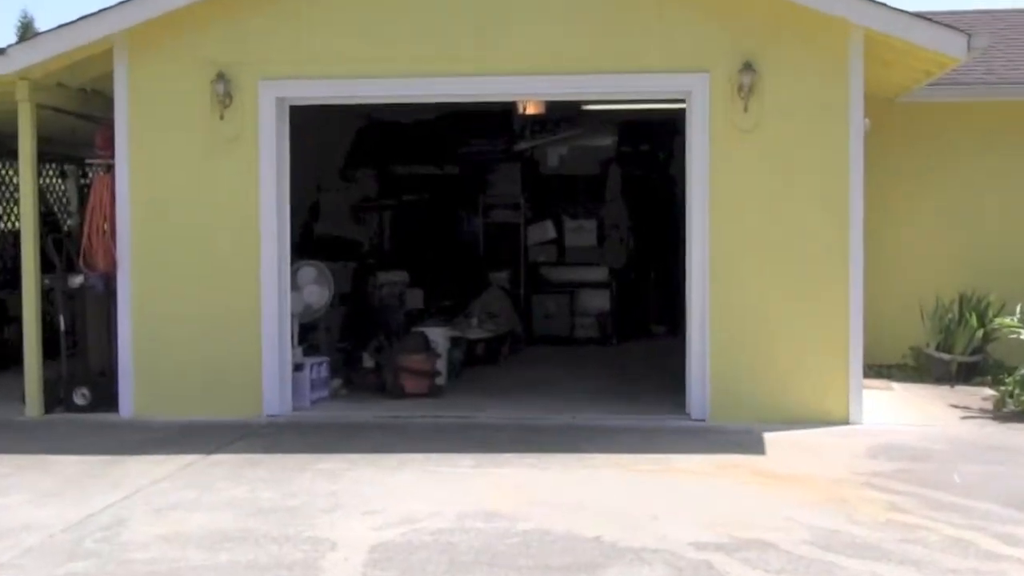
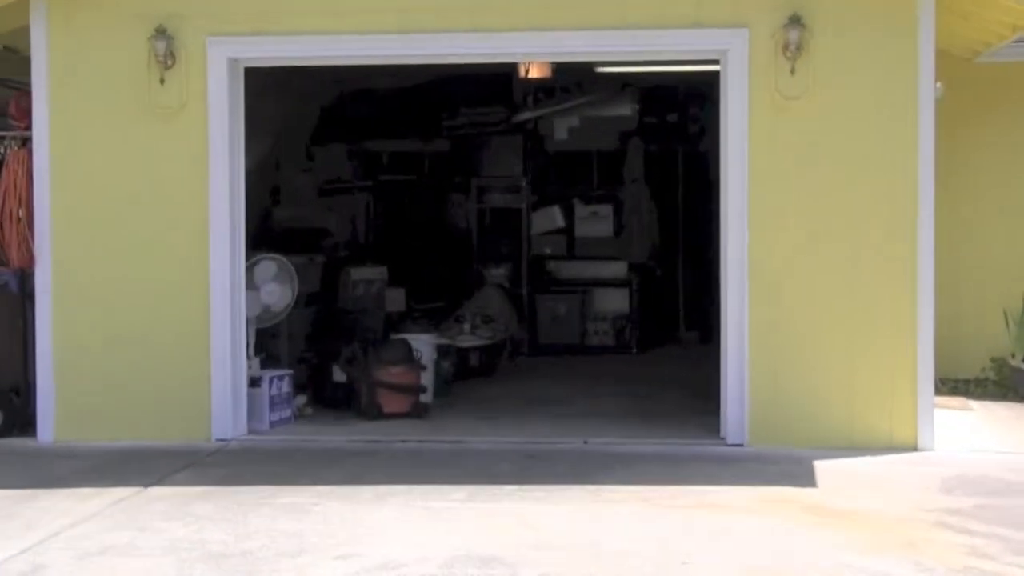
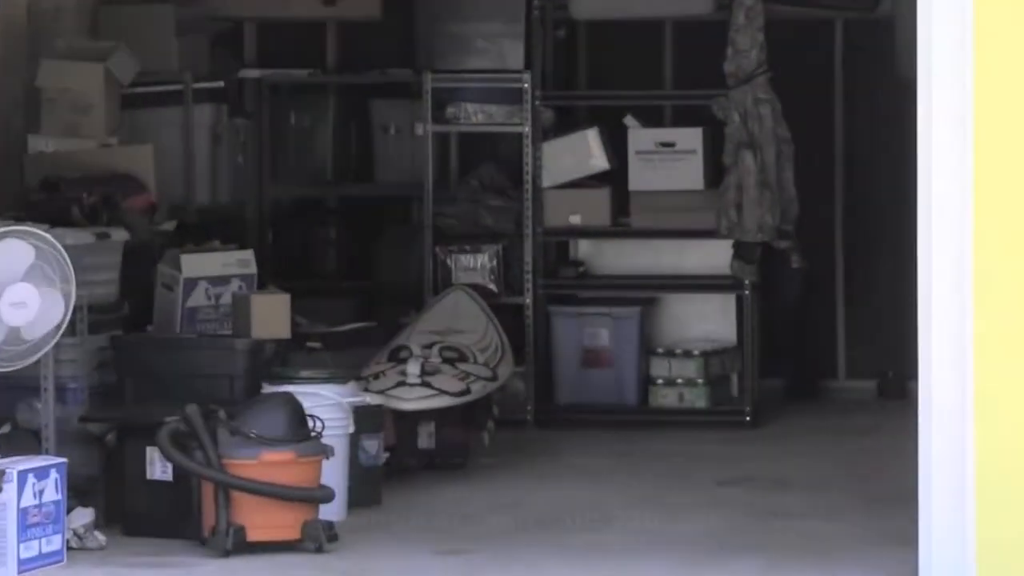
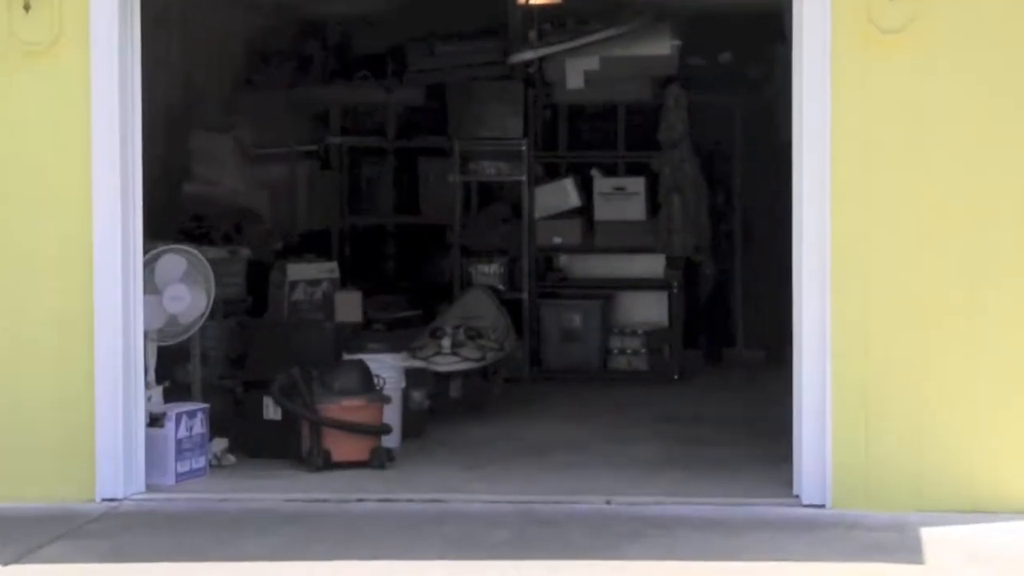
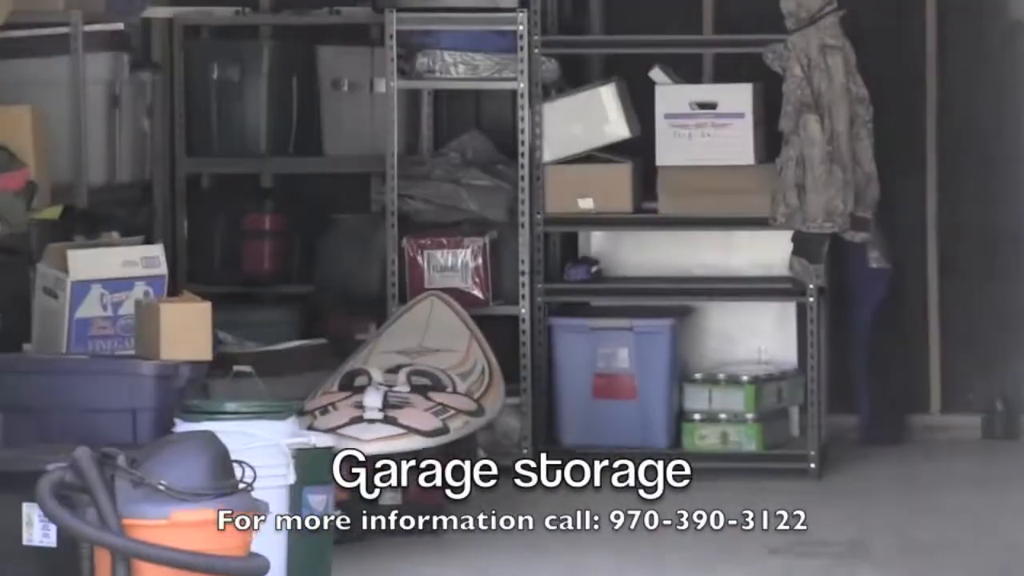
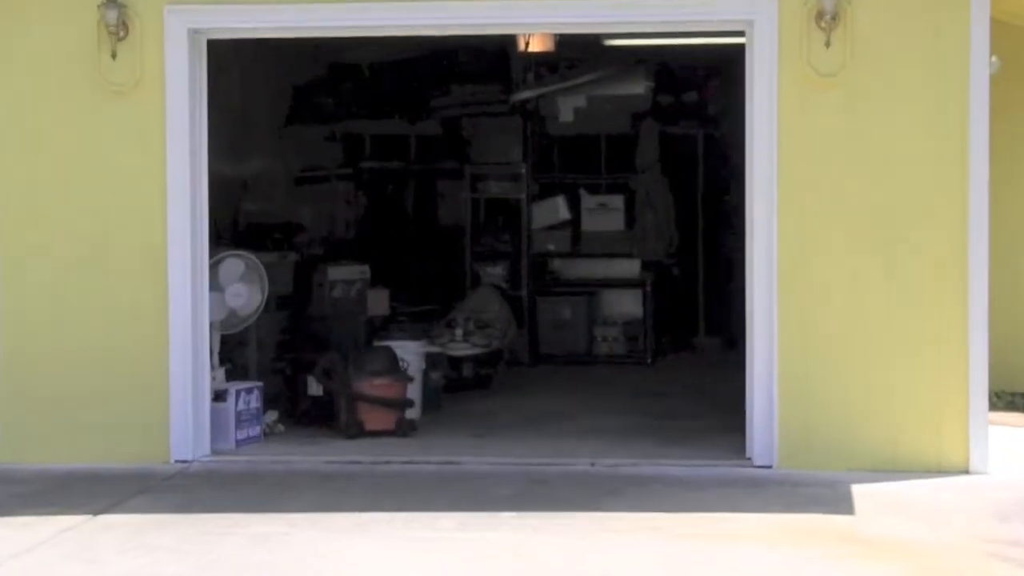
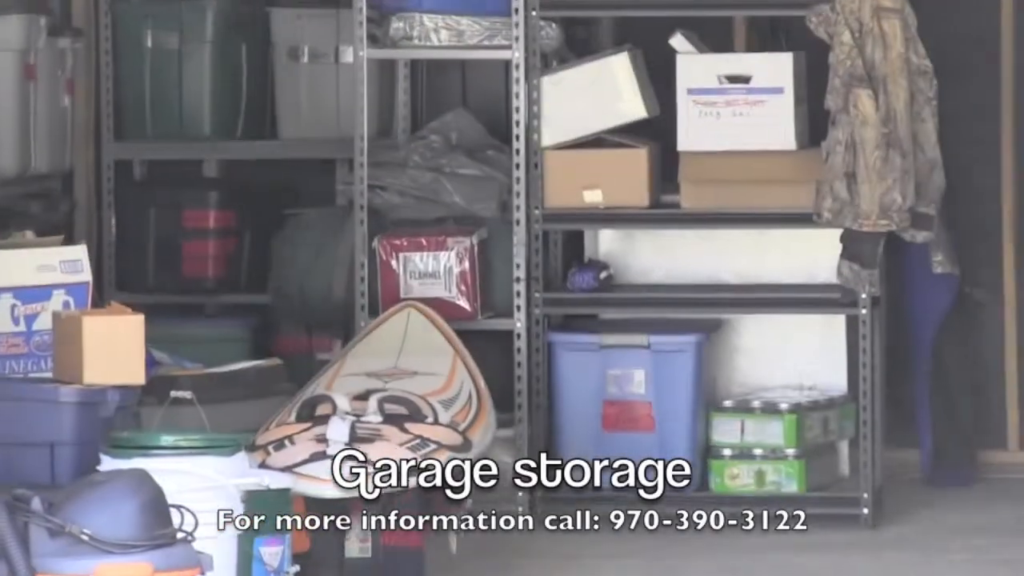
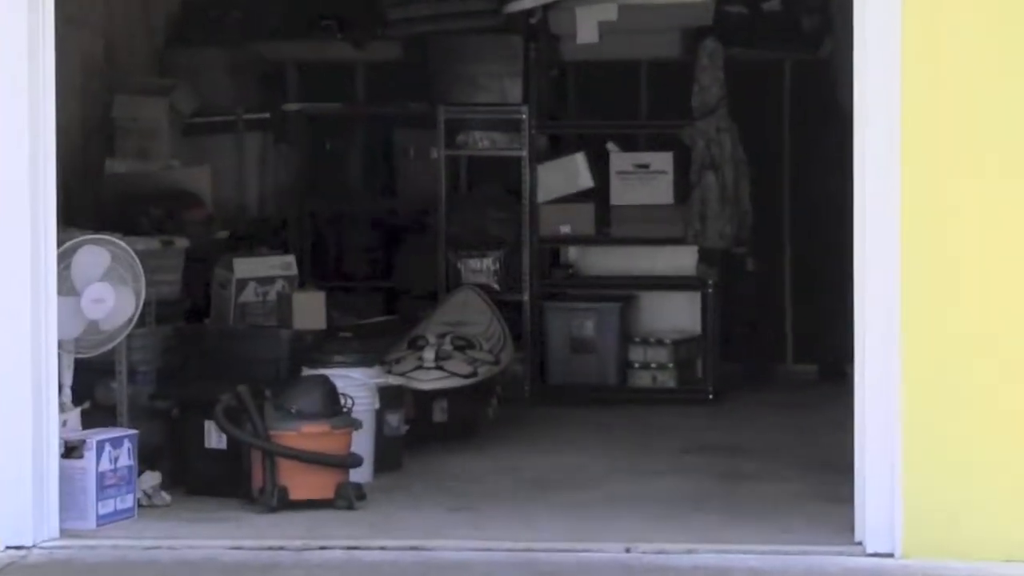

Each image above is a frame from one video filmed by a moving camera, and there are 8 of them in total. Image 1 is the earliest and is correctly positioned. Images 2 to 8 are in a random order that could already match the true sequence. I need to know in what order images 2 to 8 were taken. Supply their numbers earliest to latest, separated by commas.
2, 6, 4, 8, 3, 5, 7
